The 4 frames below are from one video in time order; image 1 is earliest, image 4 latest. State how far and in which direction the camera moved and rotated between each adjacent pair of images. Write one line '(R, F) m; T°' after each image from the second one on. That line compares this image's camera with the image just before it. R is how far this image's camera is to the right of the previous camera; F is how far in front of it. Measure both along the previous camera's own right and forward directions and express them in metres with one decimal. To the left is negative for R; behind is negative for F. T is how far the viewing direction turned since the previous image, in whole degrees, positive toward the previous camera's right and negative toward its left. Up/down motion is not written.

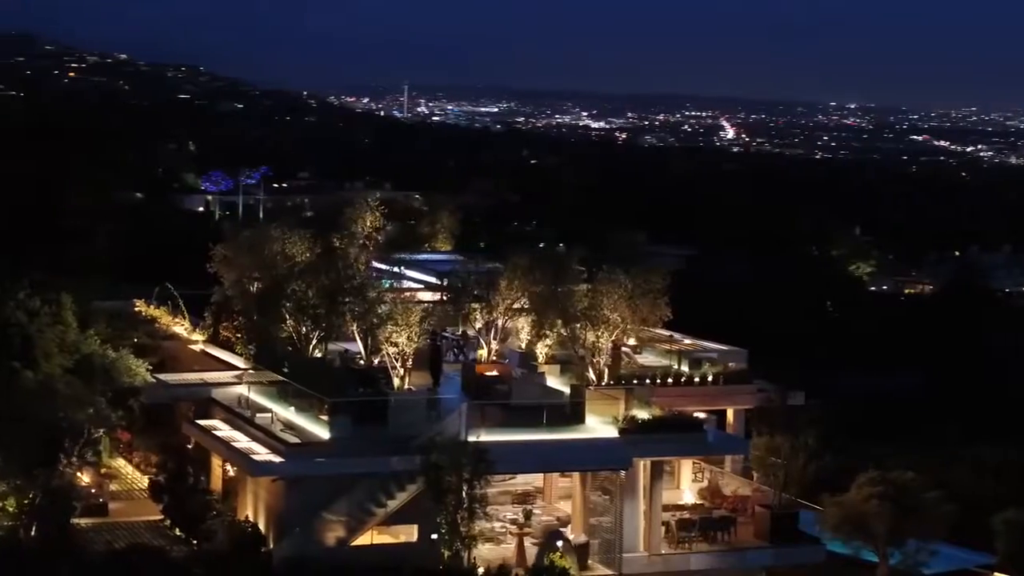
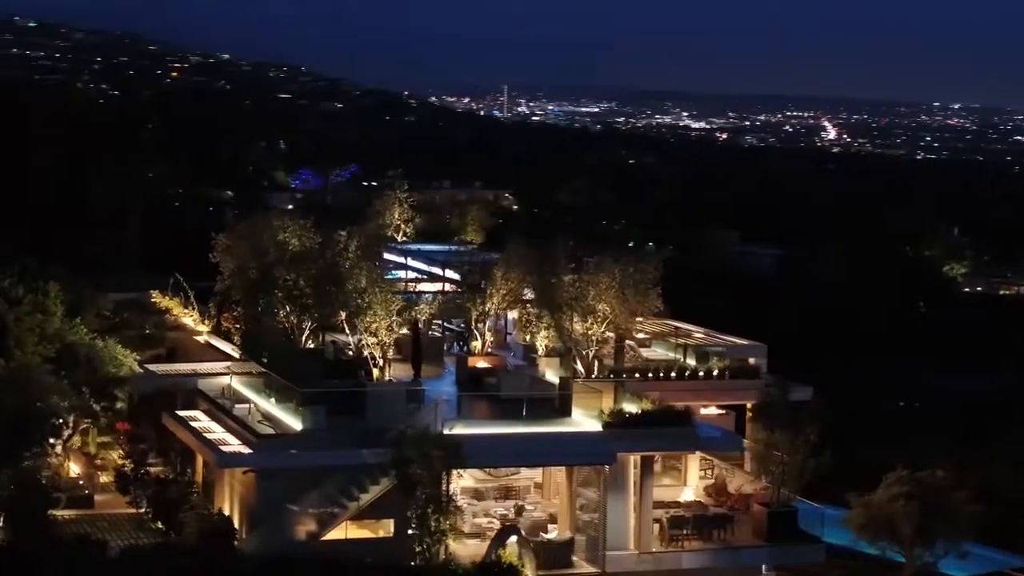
(+0.7, +0.4) m; -3°
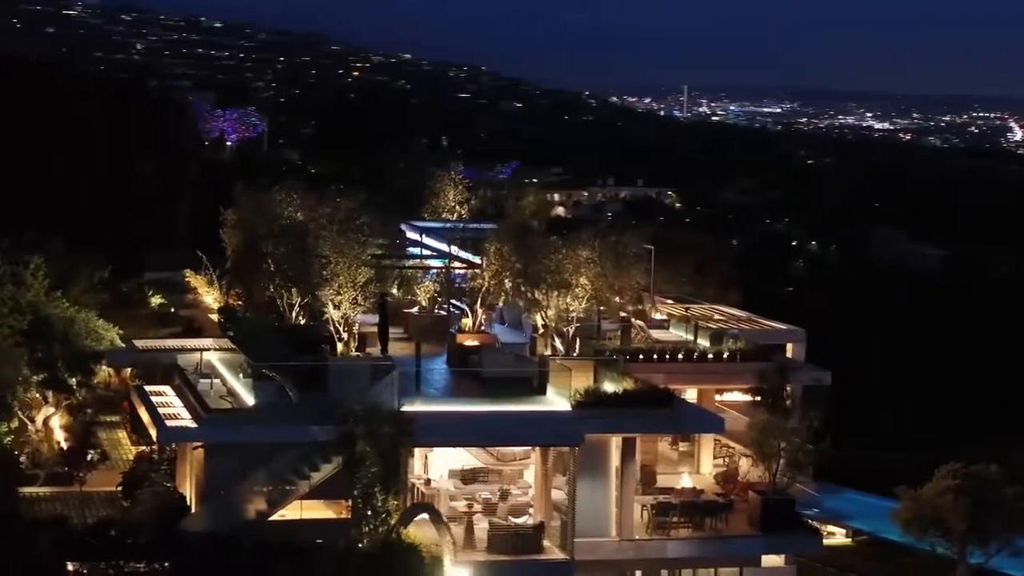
(+1.3, +0.7) m; -5°
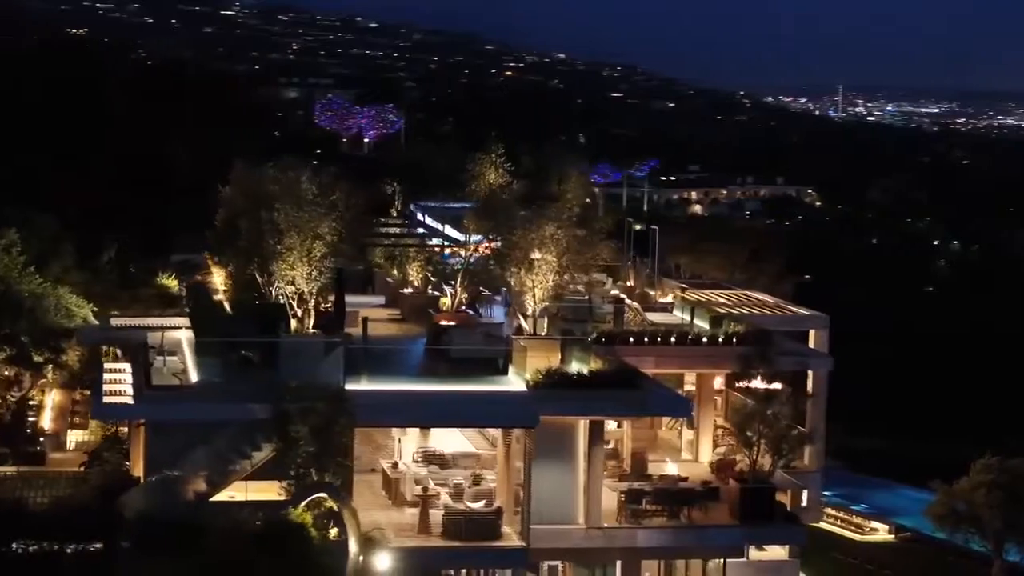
(+1.1, +0.6) m; -4°
